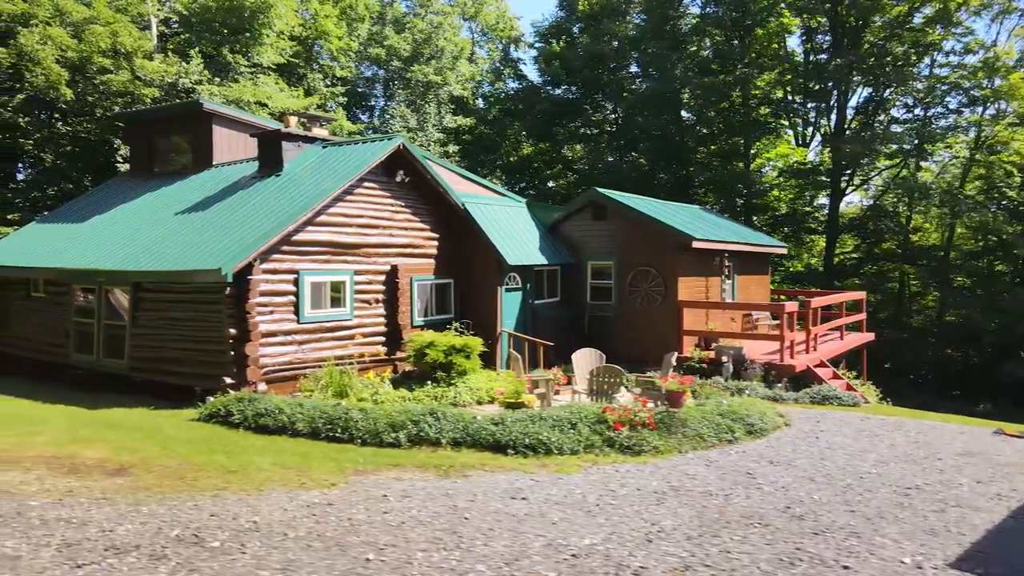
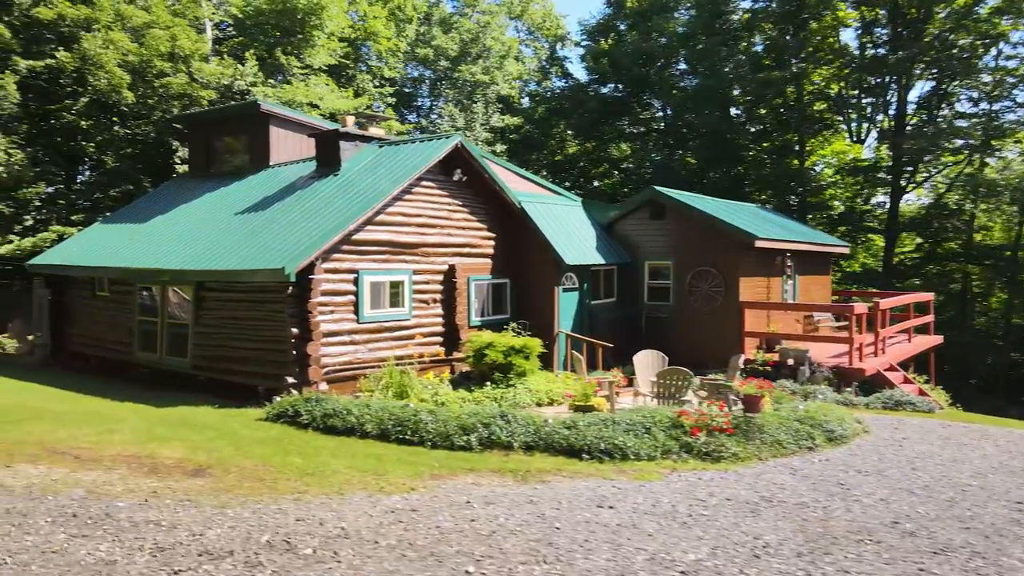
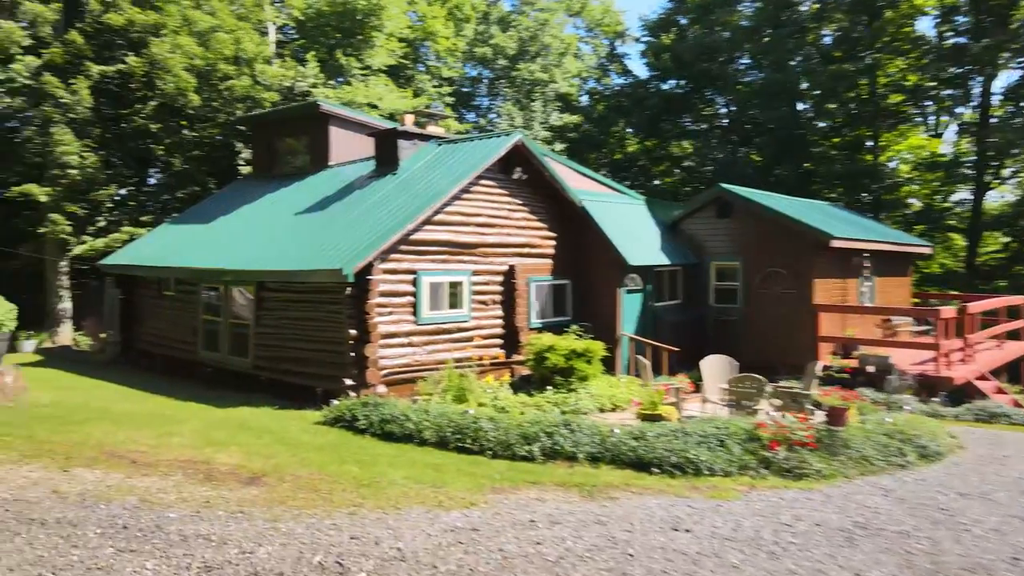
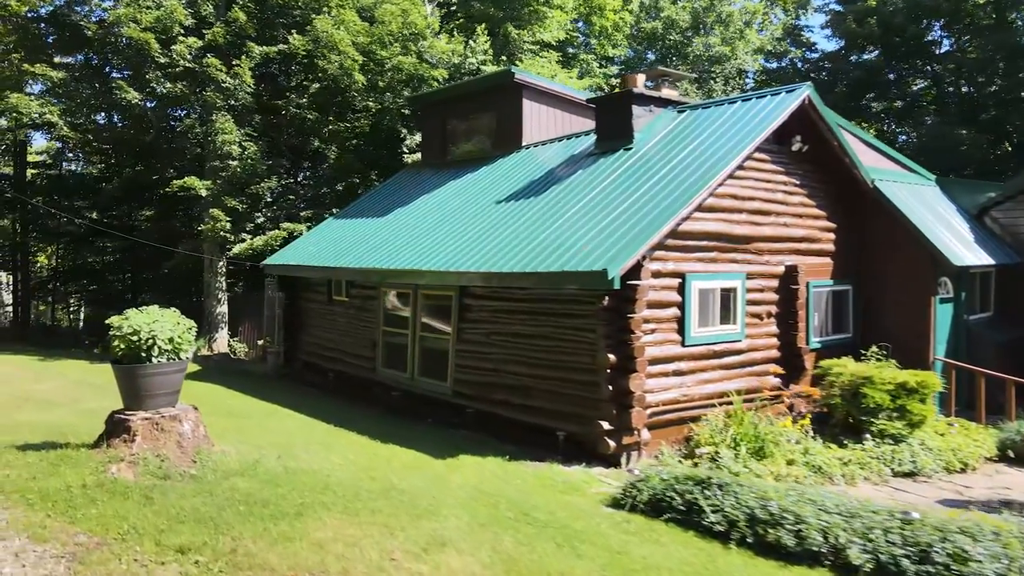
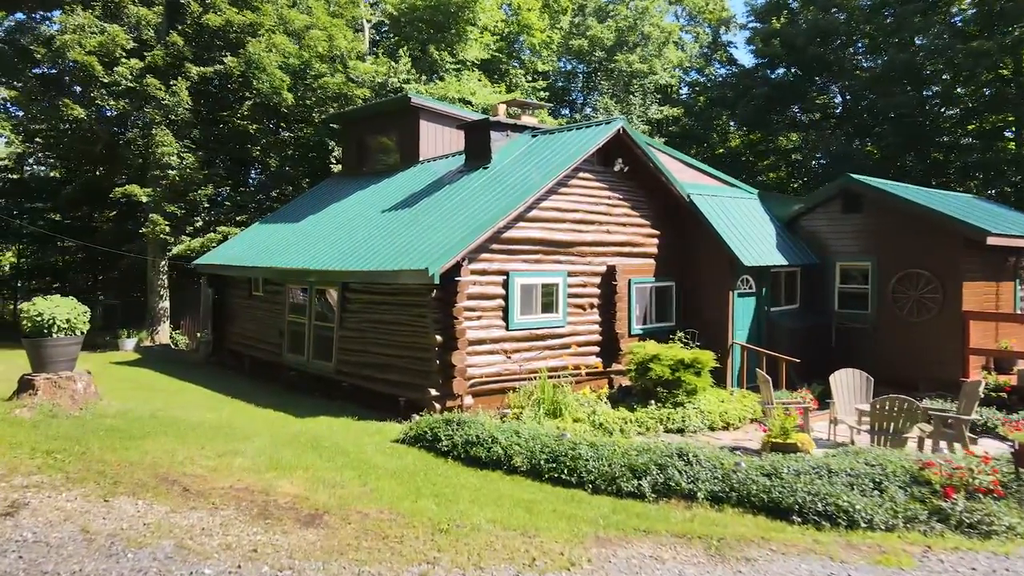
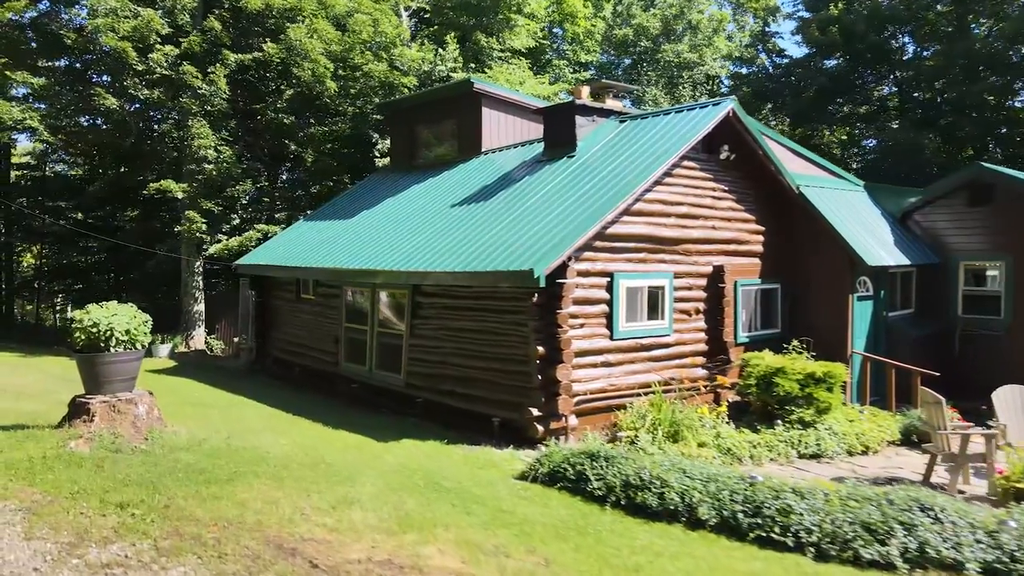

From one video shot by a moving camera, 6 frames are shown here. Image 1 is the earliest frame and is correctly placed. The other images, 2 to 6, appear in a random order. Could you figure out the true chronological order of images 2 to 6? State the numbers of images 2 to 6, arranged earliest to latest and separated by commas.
2, 3, 5, 6, 4
